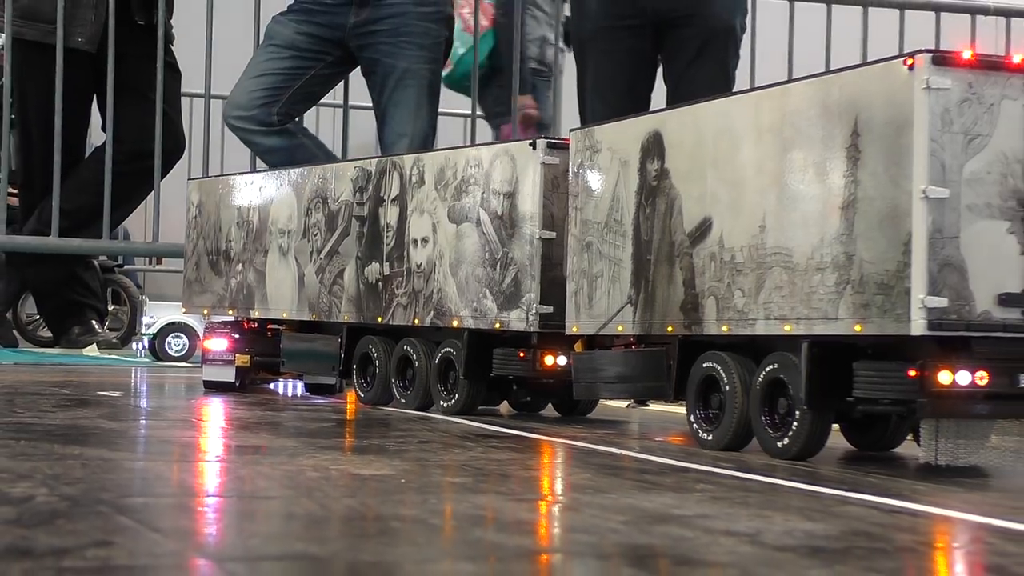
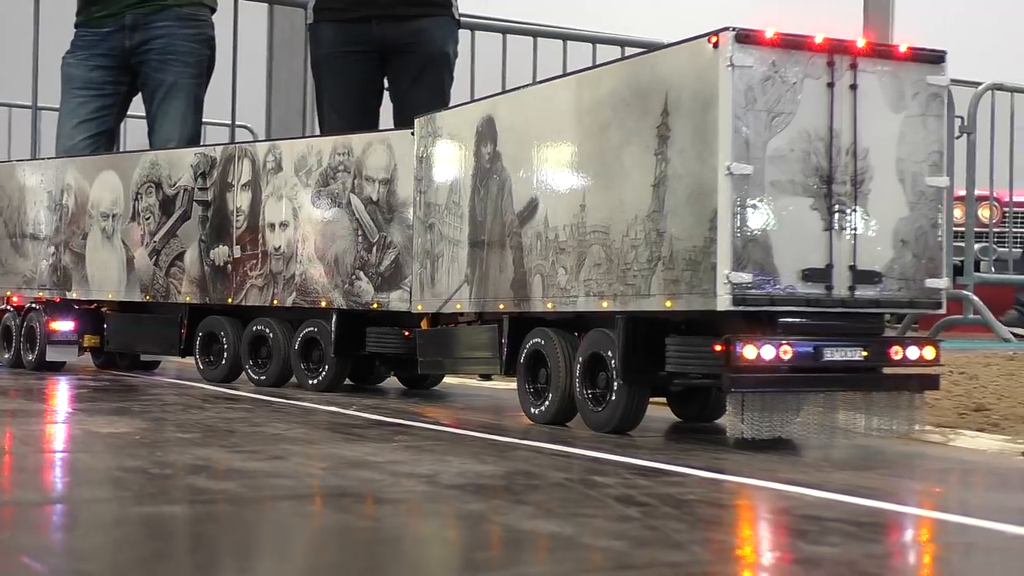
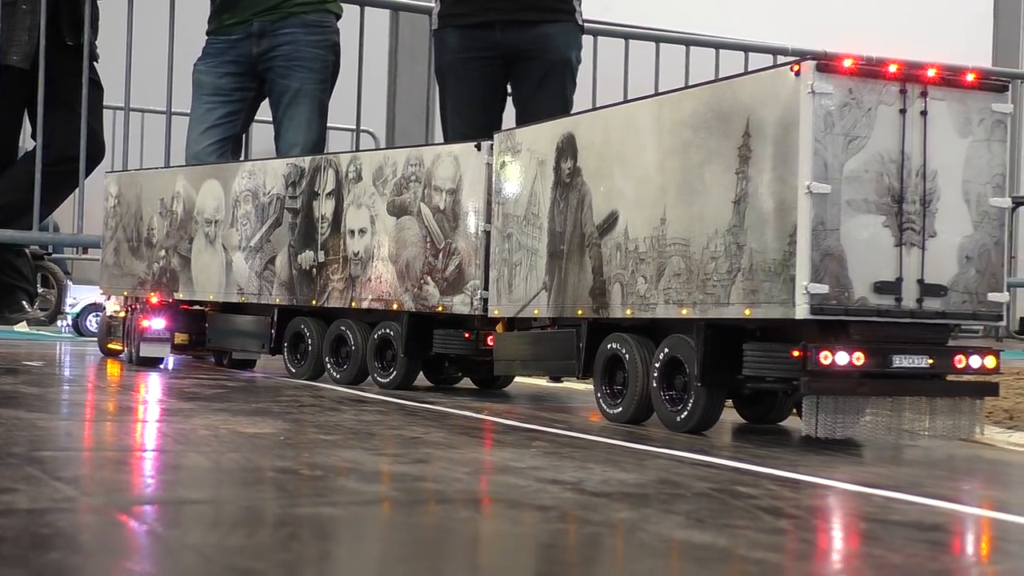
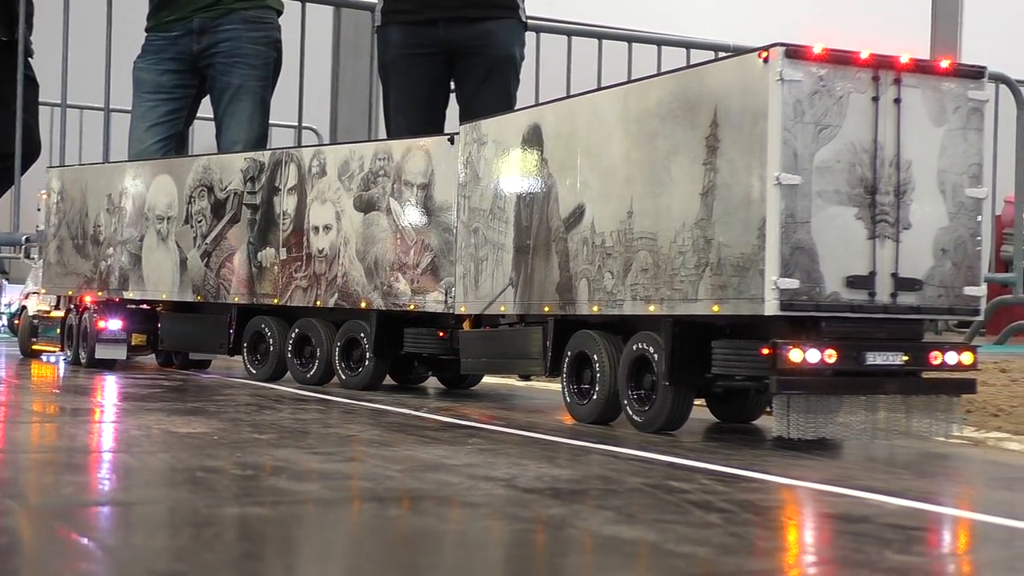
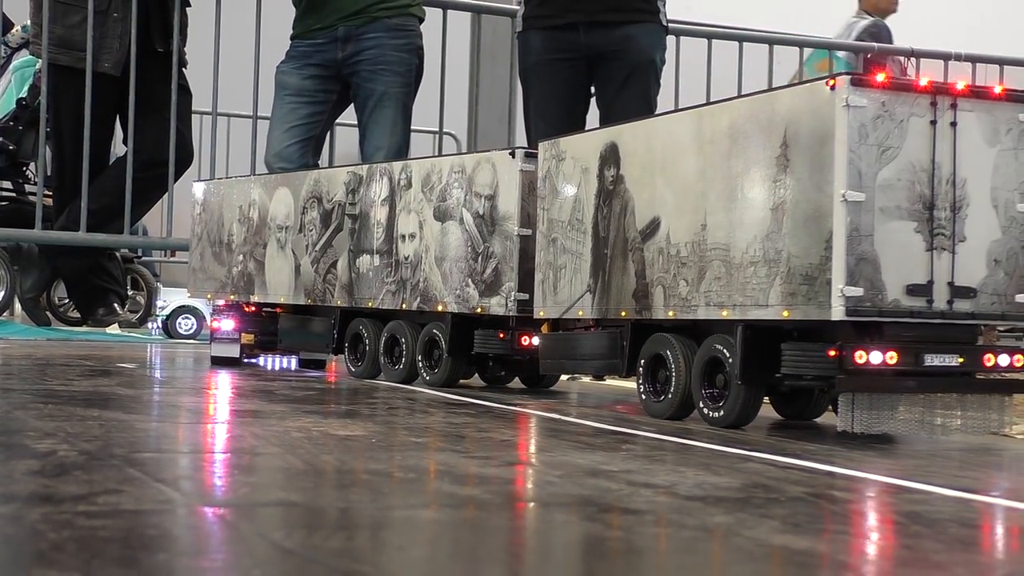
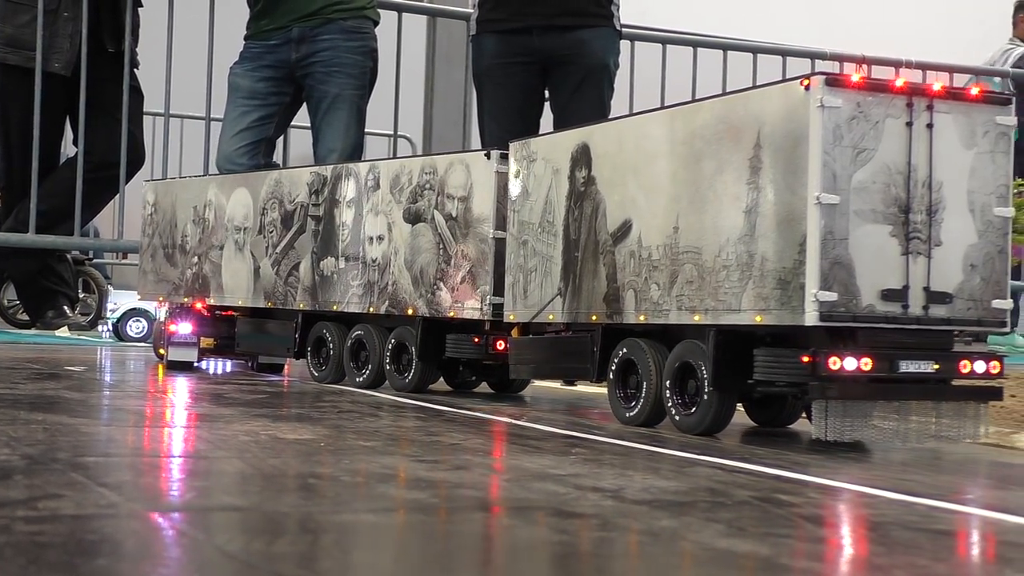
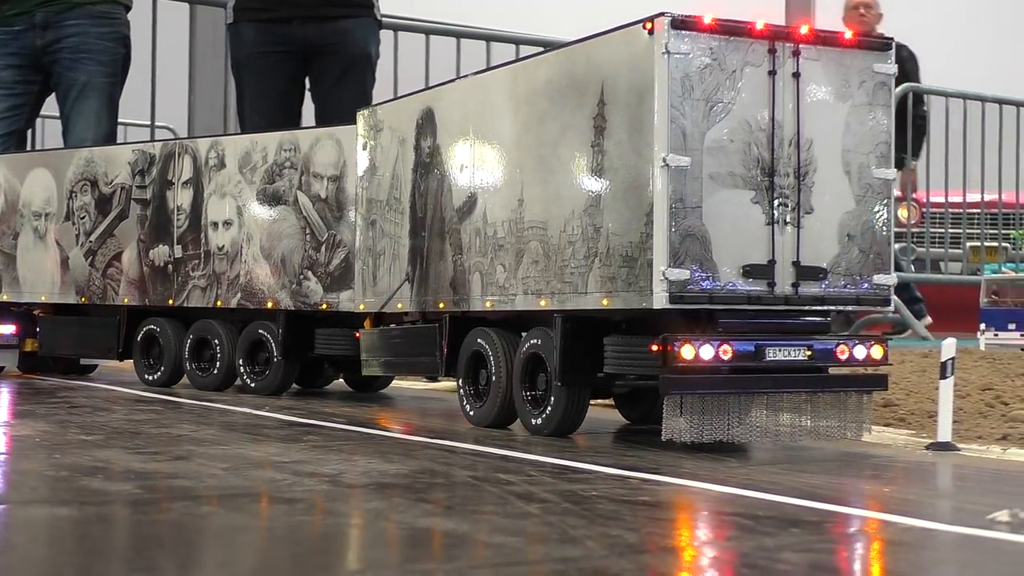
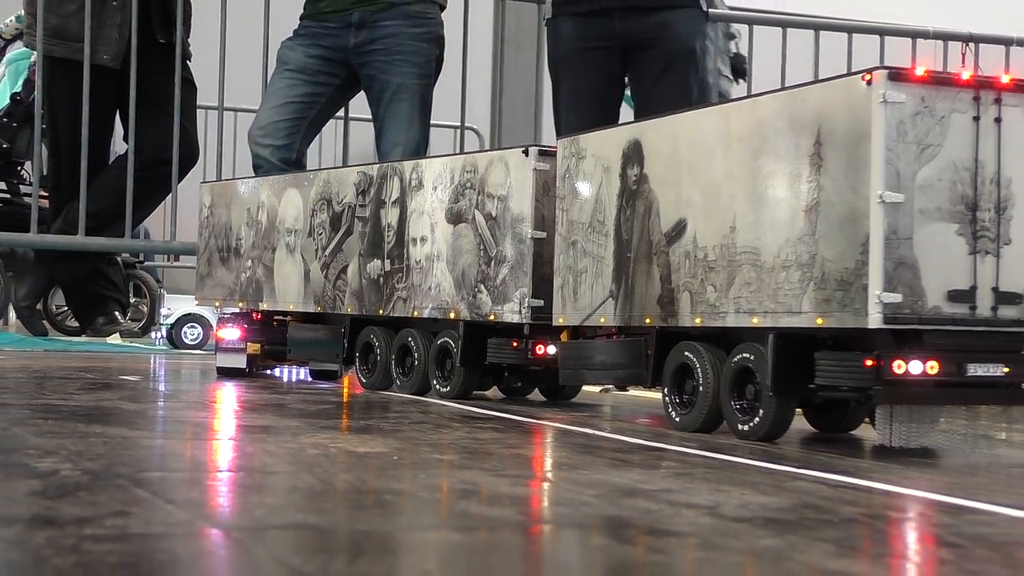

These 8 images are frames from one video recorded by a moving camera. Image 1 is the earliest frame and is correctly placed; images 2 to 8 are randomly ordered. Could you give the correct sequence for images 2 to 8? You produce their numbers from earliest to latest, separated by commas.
8, 5, 6, 3, 4, 2, 7
